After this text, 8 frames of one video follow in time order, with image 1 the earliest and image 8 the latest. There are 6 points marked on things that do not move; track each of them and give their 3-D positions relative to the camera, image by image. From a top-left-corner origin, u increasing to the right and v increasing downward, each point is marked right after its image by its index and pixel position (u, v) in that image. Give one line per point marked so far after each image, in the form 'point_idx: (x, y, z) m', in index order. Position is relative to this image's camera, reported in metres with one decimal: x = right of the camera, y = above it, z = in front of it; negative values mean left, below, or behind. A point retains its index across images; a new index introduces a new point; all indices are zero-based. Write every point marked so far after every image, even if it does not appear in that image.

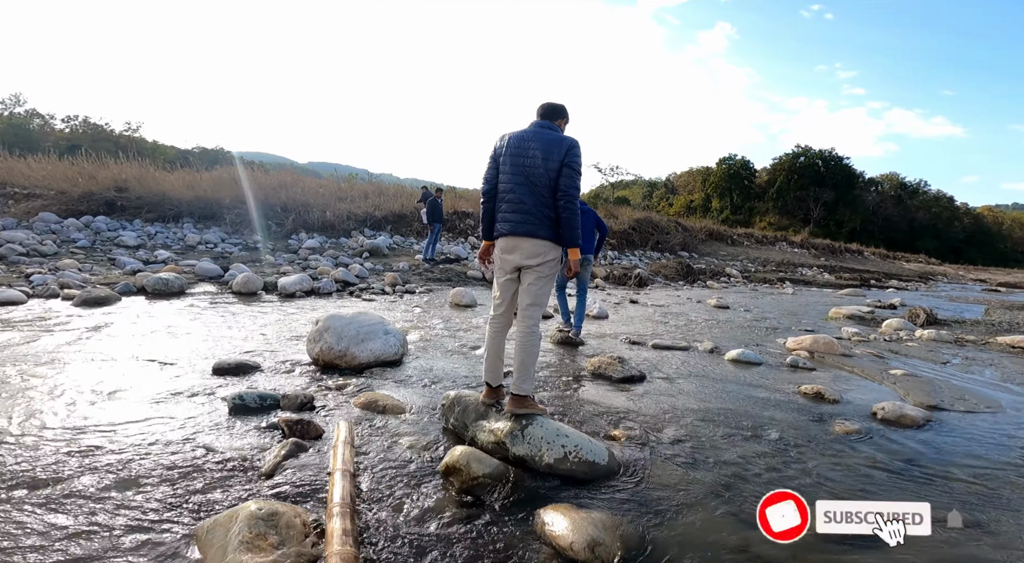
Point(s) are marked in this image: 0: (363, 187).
0: (-5.2, +3.3, +19.8) m
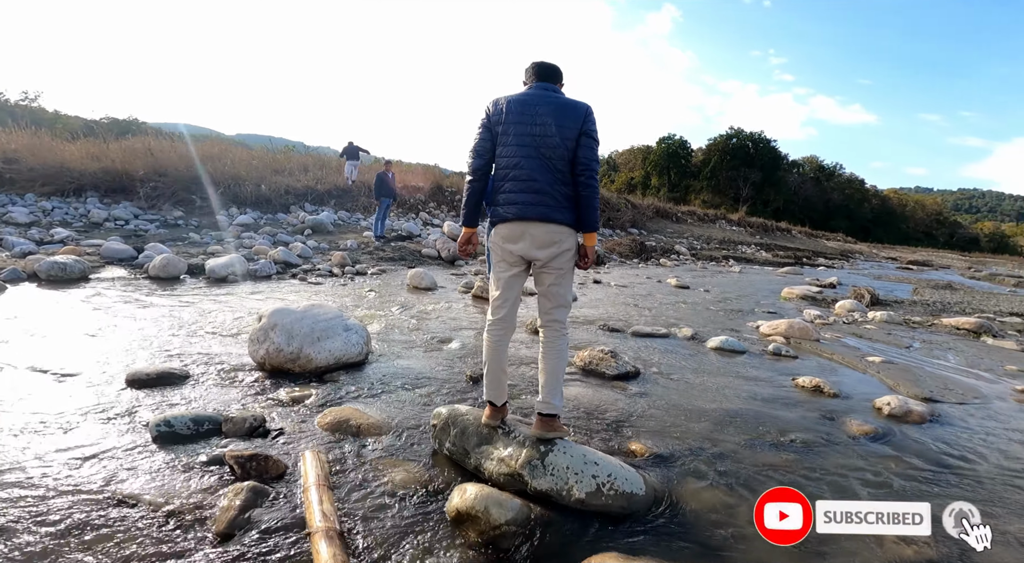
0: (-7.0, +4.0, +18.3) m
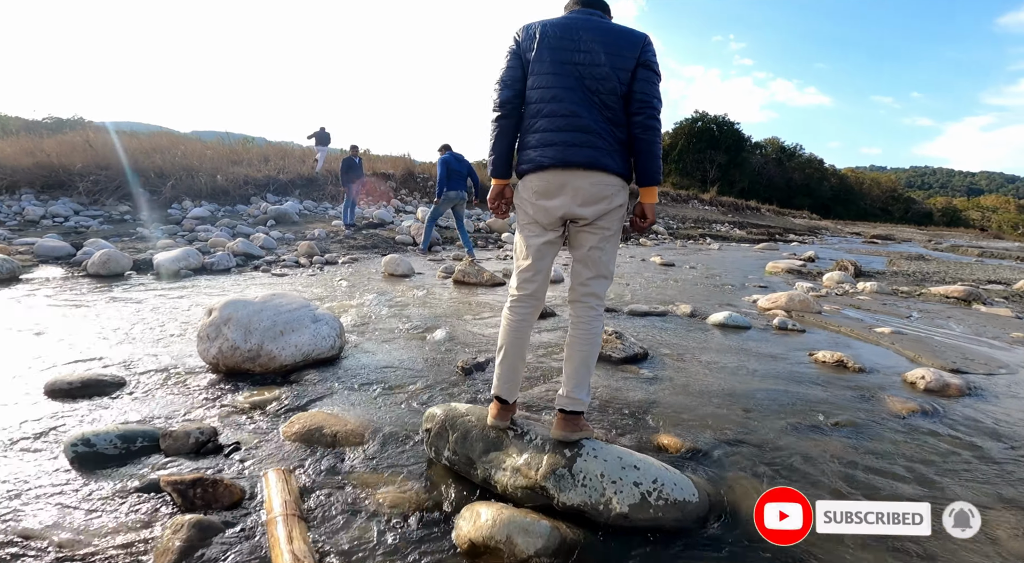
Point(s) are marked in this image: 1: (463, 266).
0: (-7.9, +4.1, +17.3) m
1: (-0.7, +0.4, +7.8) m
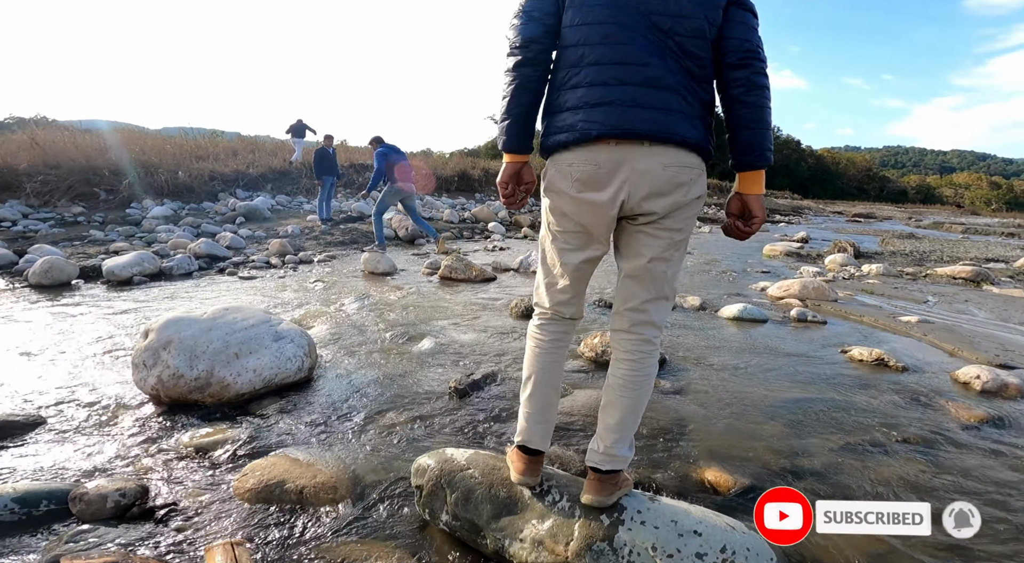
0: (-8.4, +4.0, +16.3) m
1: (-0.8, +0.4, +7.1) m
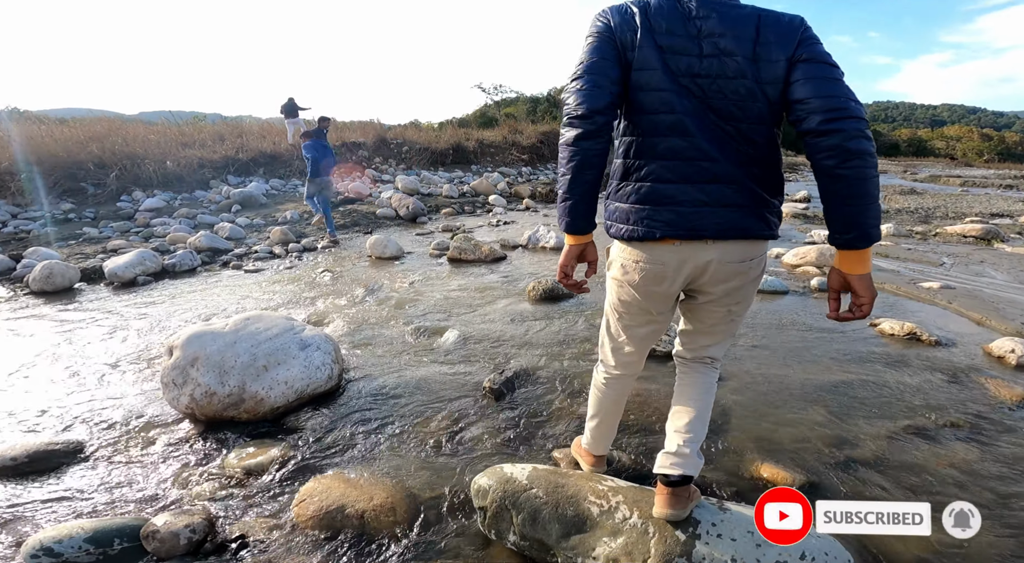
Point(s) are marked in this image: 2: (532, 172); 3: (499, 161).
0: (-8.5, +4.3, +16.0) m
1: (-0.7, +0.5, +7.0) m
2: (+0.6, +3.7, +18.4) m
3: (-0.4, +4.2, +18.9) m
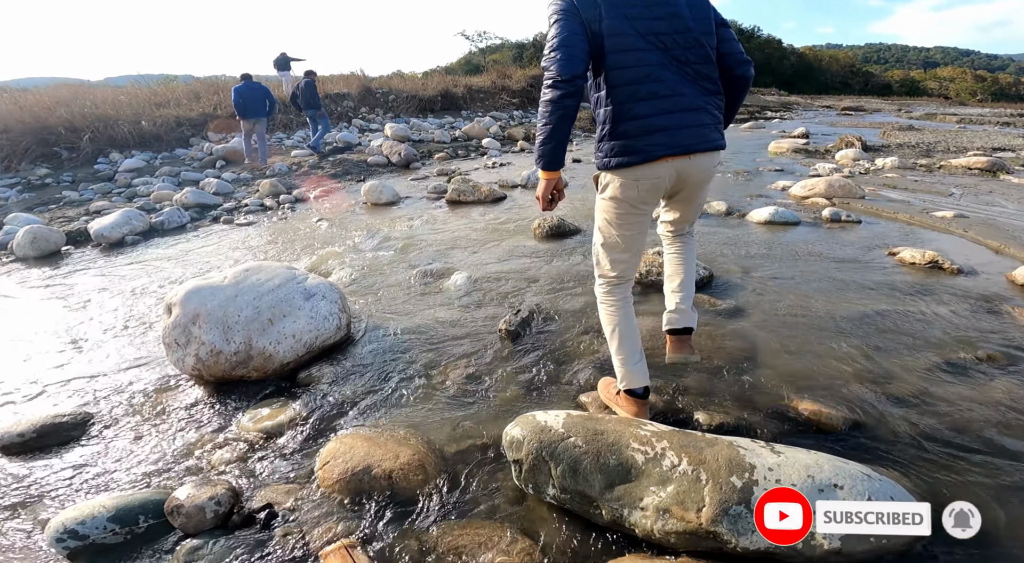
0: (-8.8, +5.2, +15.3) m
1: (-0.7, +1.1, +6.7) m
2: (+0.3, +5.2, +17.9) m
3: (-0.7, +5.7, +18.4) m
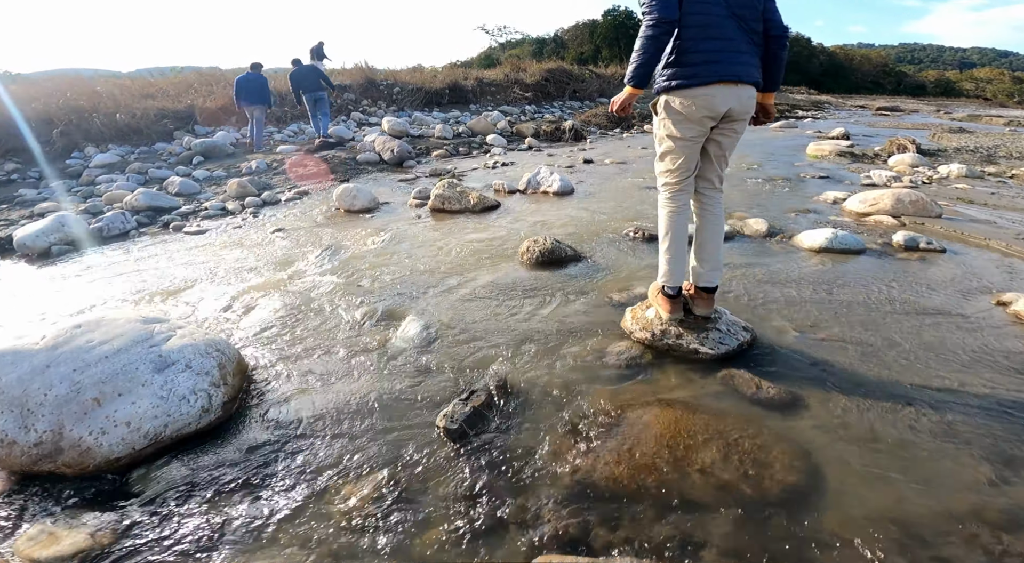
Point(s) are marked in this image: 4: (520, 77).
0: (-8.5, +5.2, +14.5) m
1: (-0.7, +0.9, +5.7) m
2: (+0.7, +5.0, +16.8) m
3: (-0.3, +5.5, +17.3) m
4: (+0.3, +6.7, +18.6) m
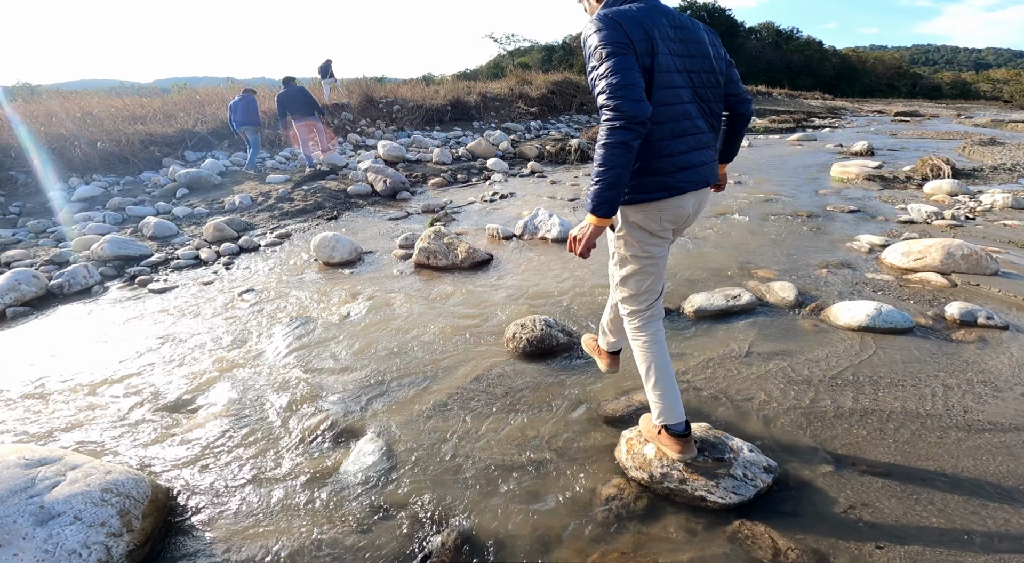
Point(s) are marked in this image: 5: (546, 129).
0: (-8.4, +4.5, +14.1) m
1: (-0.8, +0.3, +5.1) m
2: (+0.8, +4.4, +16.2) m
3: (-0.2, +4.9, +16.8) m
4: (+0.4, +6.0, +18.0) m
5: (+1.0, +4.3, +16.1) m
